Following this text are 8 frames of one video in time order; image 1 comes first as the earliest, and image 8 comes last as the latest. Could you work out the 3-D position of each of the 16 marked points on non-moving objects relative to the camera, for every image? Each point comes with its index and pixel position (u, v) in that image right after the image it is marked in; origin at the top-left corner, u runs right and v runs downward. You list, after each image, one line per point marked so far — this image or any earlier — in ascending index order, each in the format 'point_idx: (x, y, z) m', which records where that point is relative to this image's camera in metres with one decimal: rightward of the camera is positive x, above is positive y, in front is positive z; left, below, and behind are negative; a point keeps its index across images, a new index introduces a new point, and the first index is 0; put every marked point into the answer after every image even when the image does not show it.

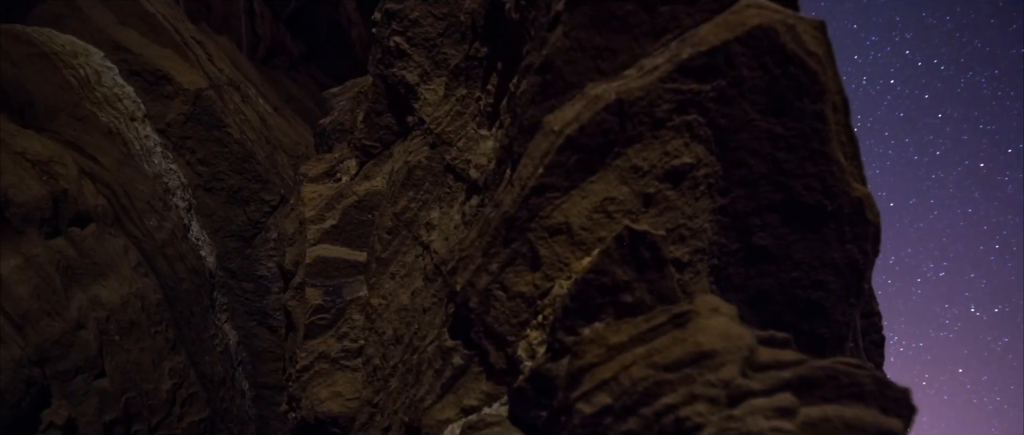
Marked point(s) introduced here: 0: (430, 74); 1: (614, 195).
0: (-0.5, +0.8, +4.2) m
1: (+0.4, +0.1, +2.7) m
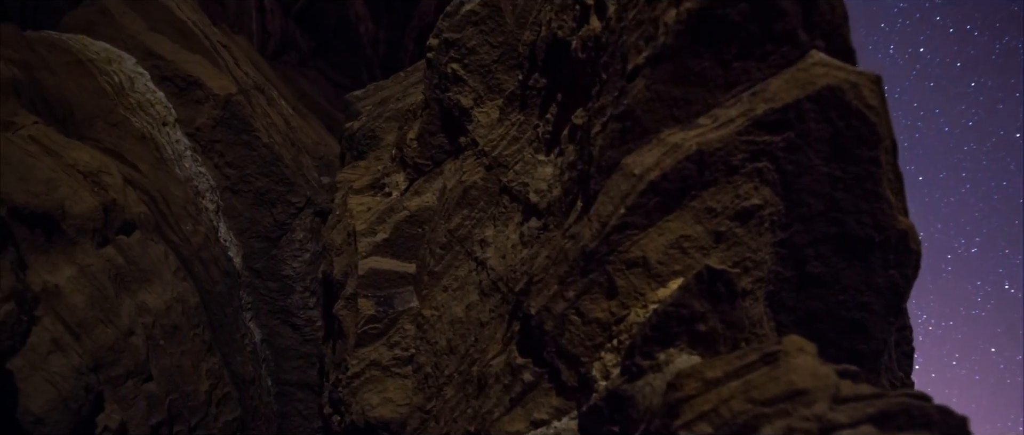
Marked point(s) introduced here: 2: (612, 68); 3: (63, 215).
0: (-0.2, +0.7, +4.4) m
1: (+0.7, -0.1, +2.9) m
2: (+0.5, +0.6, +3.3) m
3: (-3.2, 0.0, +5.3) m
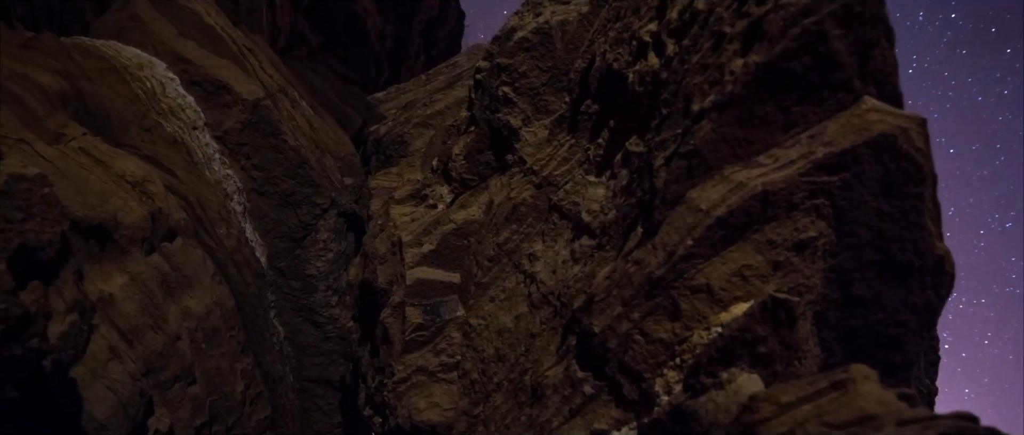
0: (+0.1, +0.6, +4.7) m
1: (+1.0, -0.2, +3.1) m
2: (+0.8, +0.5, +3.5) m
3: (-2.9, -0.1, +5.5) m
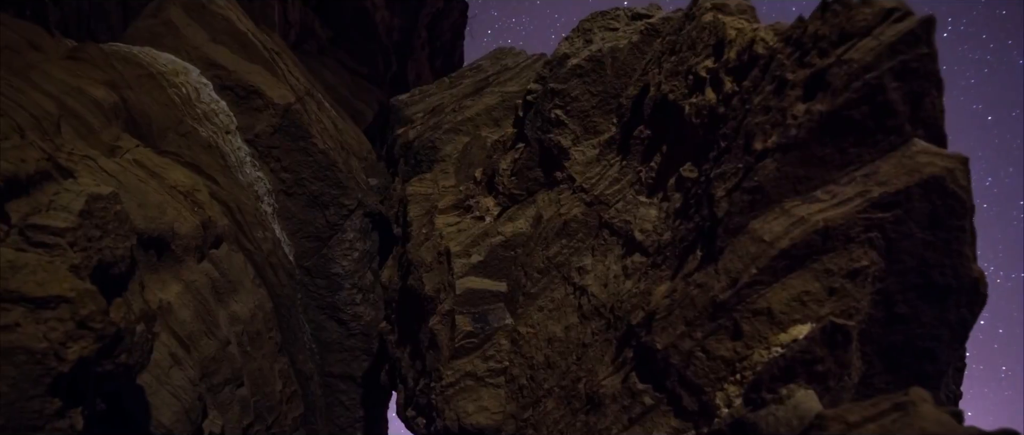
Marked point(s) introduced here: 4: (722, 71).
0: (+0.5, +0.5, +4.9) m
1: (+1.4, -0.3, +3.4) m
2: (+1.1, +0.3, +3.7) m
3: (-2.6, -0.2, +5.7) m
4: (+1.1, +0.8, +4.0) m
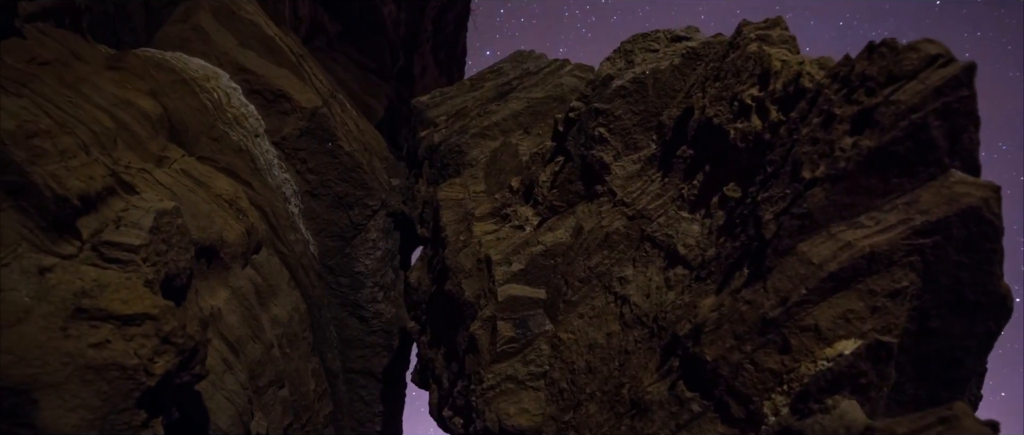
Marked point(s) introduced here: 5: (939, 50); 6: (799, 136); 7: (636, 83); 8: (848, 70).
0: (+0.8, +0.4, +5.1) m
1: (+1.7, -0.5, +3.7) m
2: (+1.5, +0.2, +4.0) m
3: (-2.3, -0.2, +5.9) m
4: (+1.5, +0.7, +4.2) m
5: (+2.2, +0.8, +3.7) m
6: (+1.5, +0.4, +3.9) m
7: (+0.9, +0.9, +5.1) m
8: (+1.8, +0.8, +3.9) m
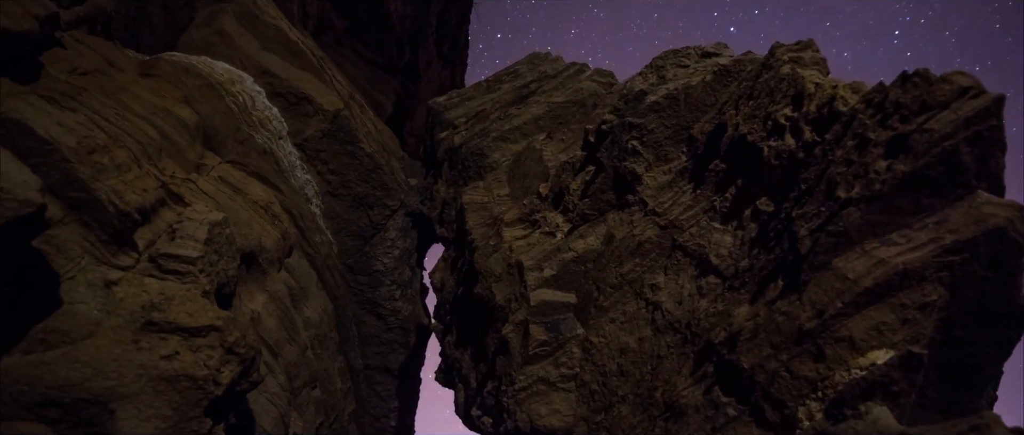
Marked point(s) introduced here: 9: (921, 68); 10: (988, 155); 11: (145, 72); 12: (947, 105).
0: (+1.0, +0.4, +5.3) m
1: (+2.0, -0.5, +3.9) m
2: (+1.7, +0.1, +4.2) m
3: (-2.1, -0.3, +6.1) m
4: (+1.7, +0.6, +4.4) m
5: (+2.4, +0.7, +3.9) m
6: (+1.8, +0.3, +4.1) m
7: (+1.1, +0.9, +5.3) m
8: (+2.1, +0.7, +4.1) m
9: (+2.3, +0.8, +4.0) m
10: (+2.5, +0.3, +3.8) m
11: (-3.4, +1.3, +6.8) m
12: (+2.3, +0.6, +3.9) m
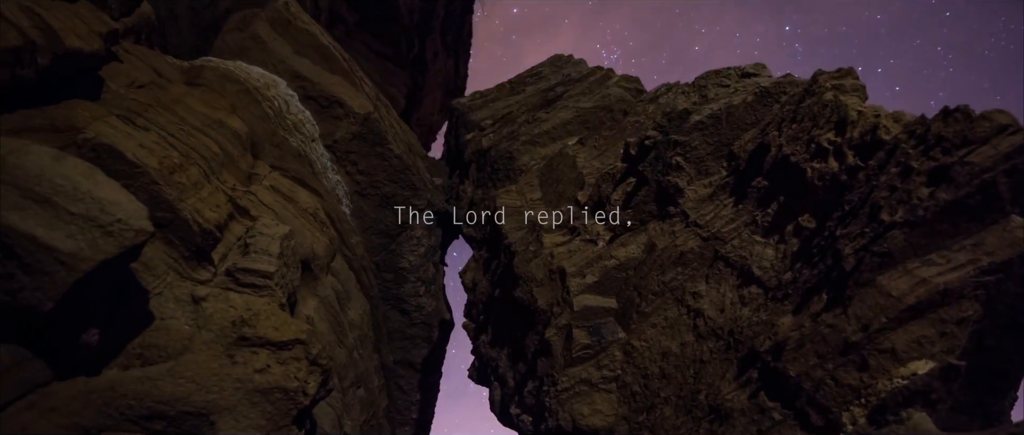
0: (+1.4, +0.3, +5.6) m
1: (+2.4, -0.7, +4.2) m
2: (+2.1, 0.0, +4.5) m
3: (-1.7, -0.4, +6.3) m
4: (+2.1, +0.5, +4.7) m
5: (+2.8, +0.6, +4.2) m
6: (+2.2, +0.2, +4.4) m
7: (+1.5, +0.8, +5.6) m
8: (+2.5, +0.6, +4.4) m
9: (+2.7, +0.7, +4.3) m
10: (+2.9, +0.2, +4.2) m
11: (-3.0, +1.3, +6.9) m
12: (+2.7, +0.5, +4.2) m
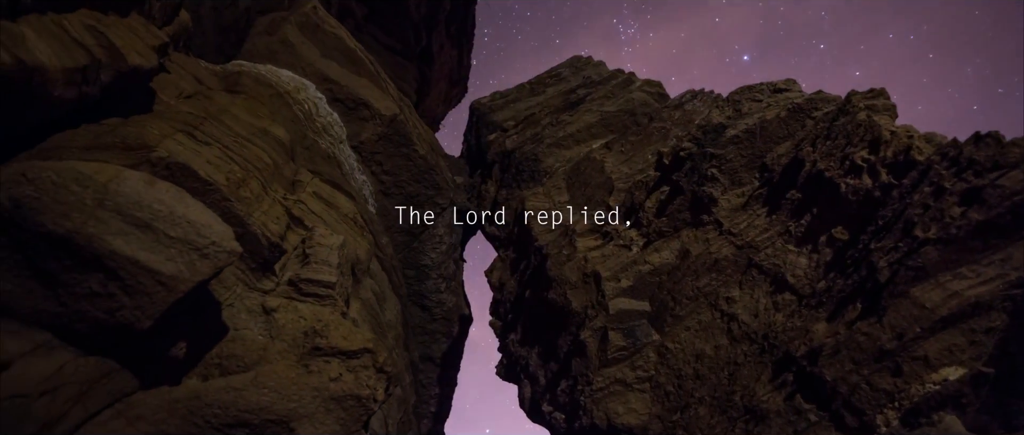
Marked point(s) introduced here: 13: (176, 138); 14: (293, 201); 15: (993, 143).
0: (+1.8, +0.2, +5.9) m
1: (+2.8, -0.8, +4.5) m
2: (+2.5, -0.1, +4.8) m
3: (-1.4, -0.4, +6.6) m
4: (+2.5, +0.4, +5.0) m
5: (+3.2, +0.5, +4.5) m
6: (+2.6, +0.1, +4.7) m
7: (+1.9, +0.7, +5.8) m
8: (+2.8, +0.5, +4.7) m
9: (+3.0, +0.6, +4.6) m
10: (+3.3, +0.1, +4.4) m
11: (-2.7, +1.3, +7.1) m
12: (+3.1, +0.4, +4.5) m
13: (-2.3, +0.5, +5.0) m
14: (-1.8, +0.1, +5.9) m
15: (+3.0, +0.5, +4.6) m
